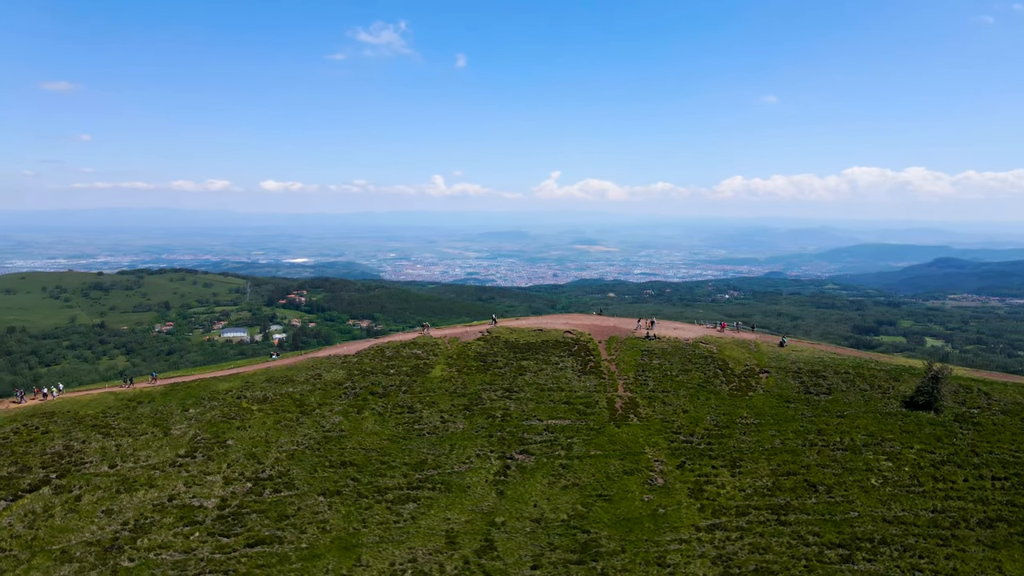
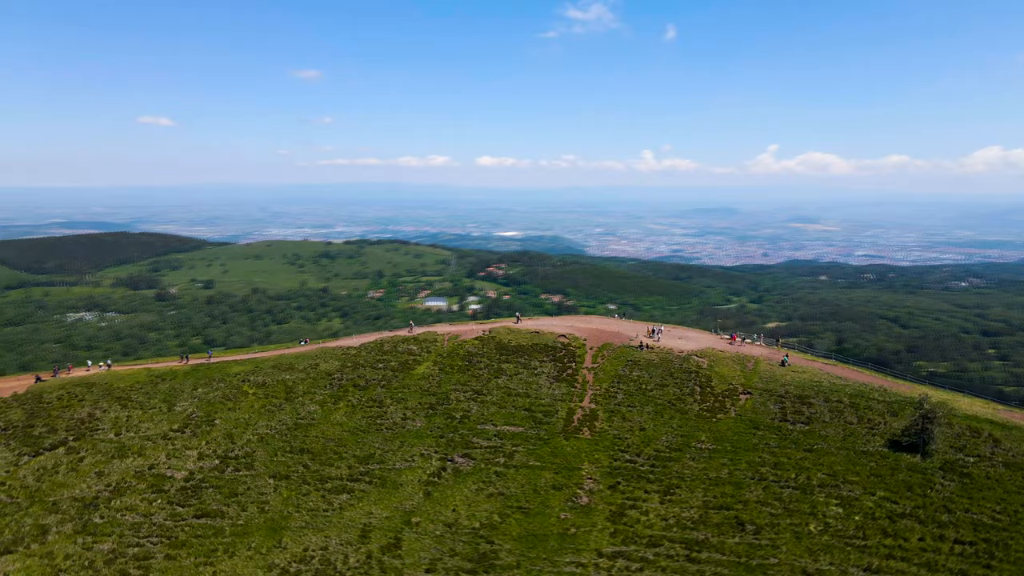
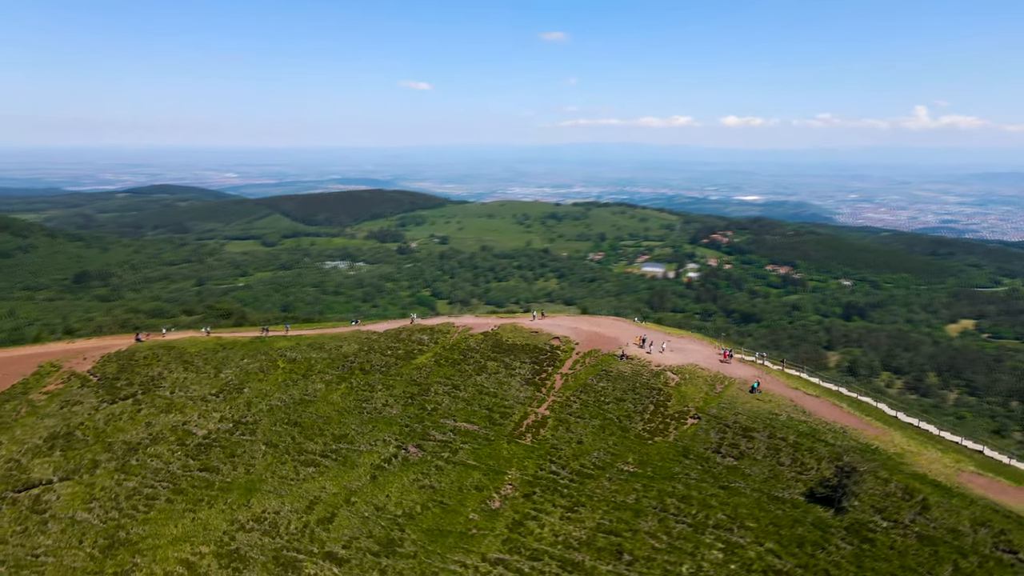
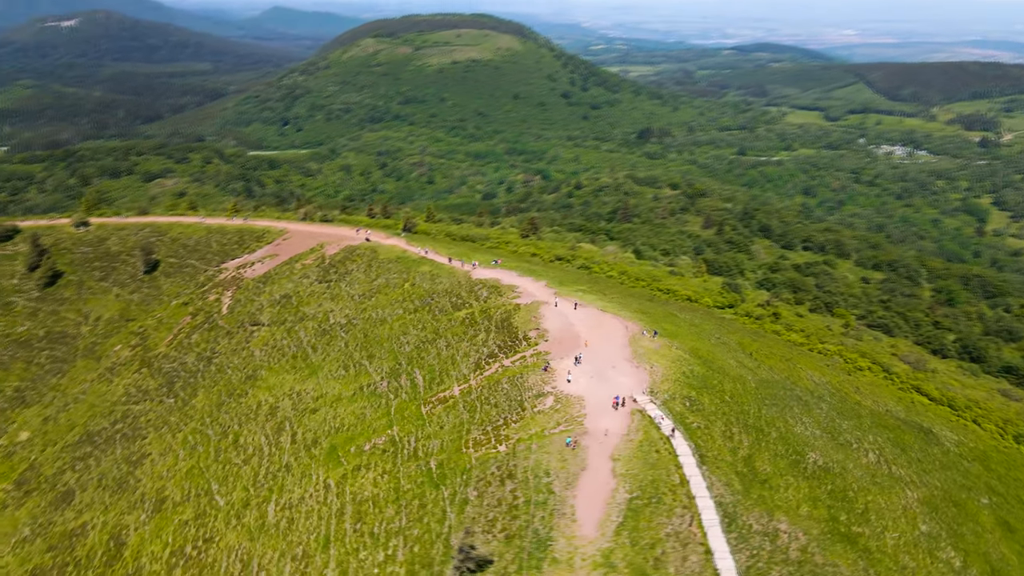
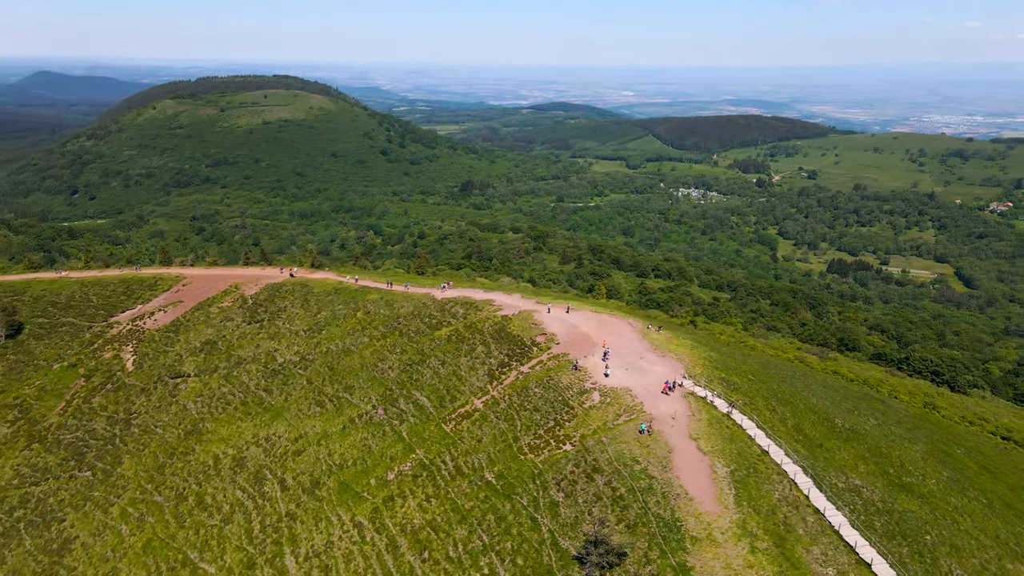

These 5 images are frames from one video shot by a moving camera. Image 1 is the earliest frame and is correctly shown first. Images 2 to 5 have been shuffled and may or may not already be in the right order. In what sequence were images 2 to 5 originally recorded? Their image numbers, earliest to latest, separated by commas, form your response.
2, 3, 5, 4
